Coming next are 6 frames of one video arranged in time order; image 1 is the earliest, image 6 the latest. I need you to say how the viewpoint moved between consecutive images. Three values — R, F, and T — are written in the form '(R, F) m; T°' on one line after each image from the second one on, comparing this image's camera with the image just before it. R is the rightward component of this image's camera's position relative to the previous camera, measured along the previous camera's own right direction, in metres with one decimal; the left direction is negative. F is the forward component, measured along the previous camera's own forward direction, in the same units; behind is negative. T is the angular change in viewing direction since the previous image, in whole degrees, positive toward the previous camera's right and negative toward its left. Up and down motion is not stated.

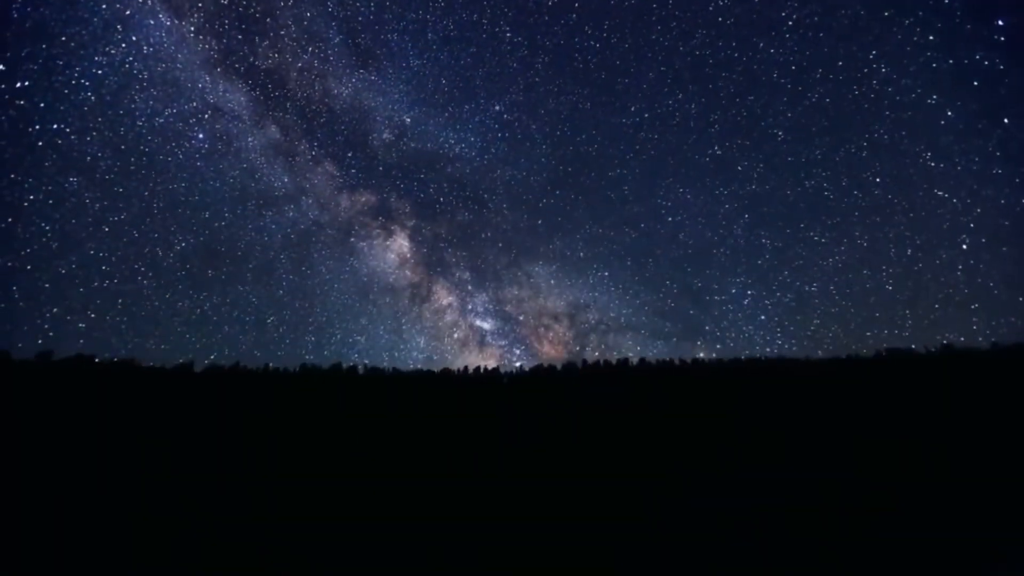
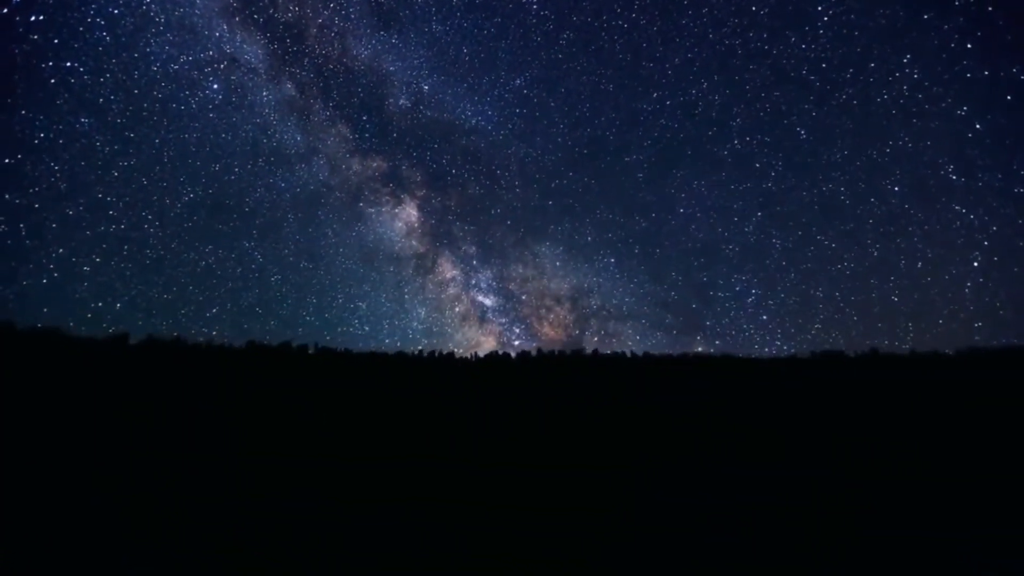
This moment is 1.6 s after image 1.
(0.0, +1.5) m; 0°
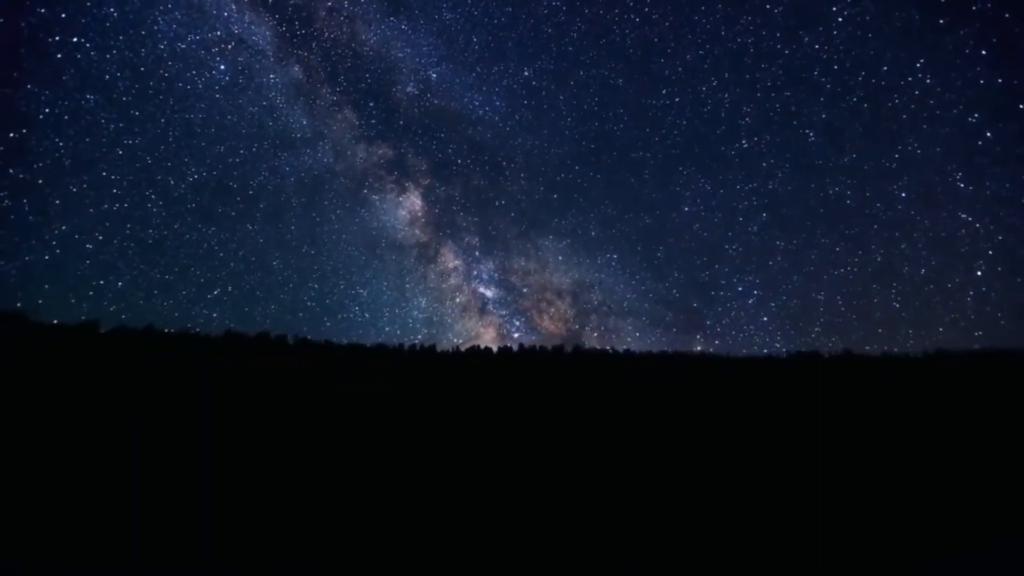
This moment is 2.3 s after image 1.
(0.0, +0.6) m; 0°
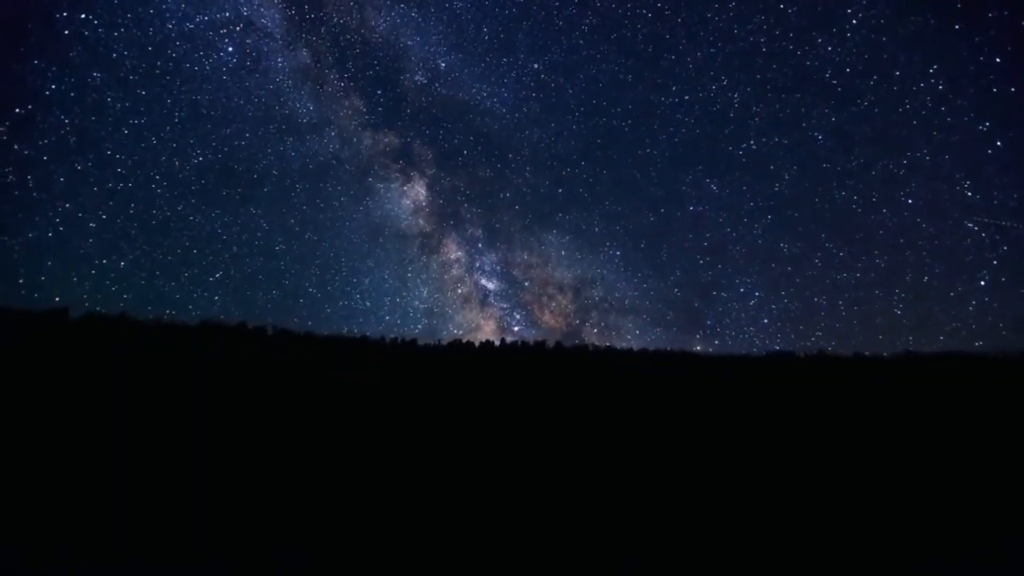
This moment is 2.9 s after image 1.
(0.0, +0.6) m; 0°
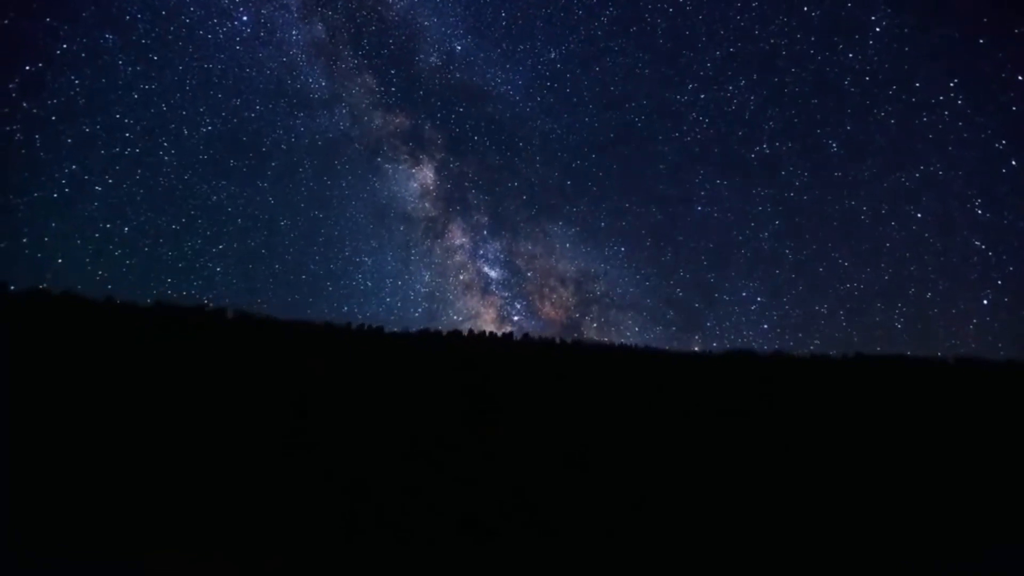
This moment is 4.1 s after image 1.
(0.0, +0.9) m; 0°
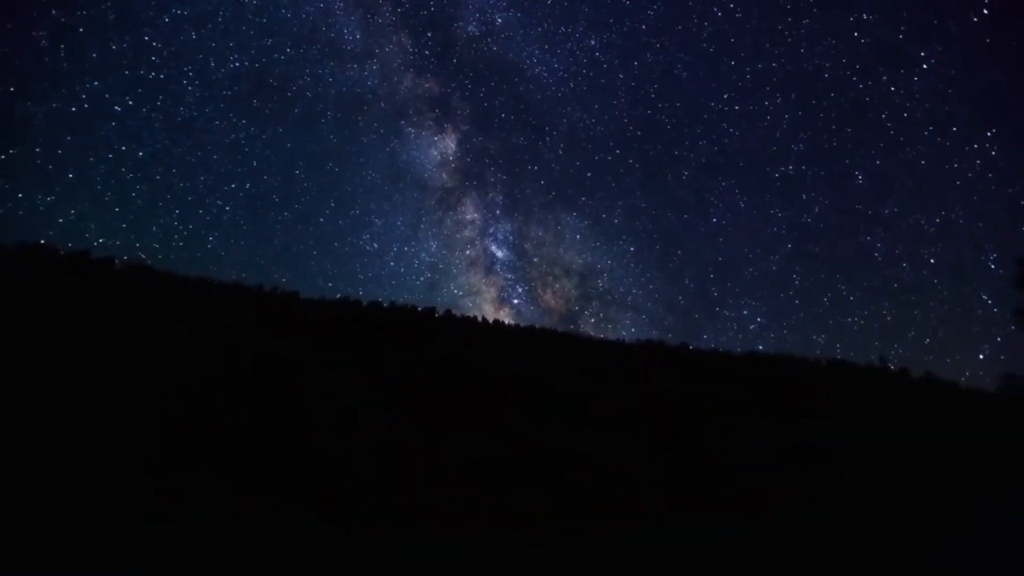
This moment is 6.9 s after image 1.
(-0.2, +1.8) m; 0°
